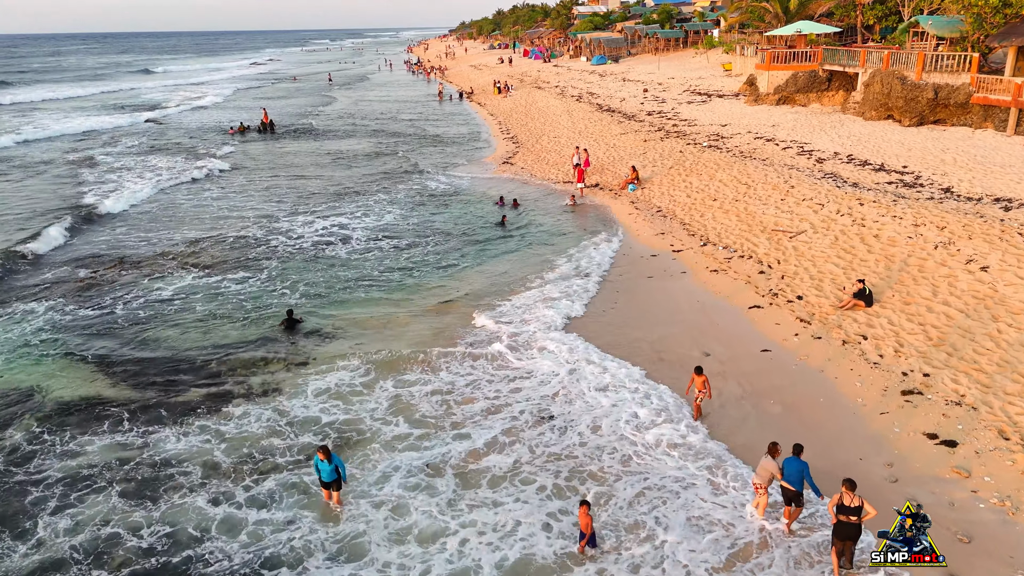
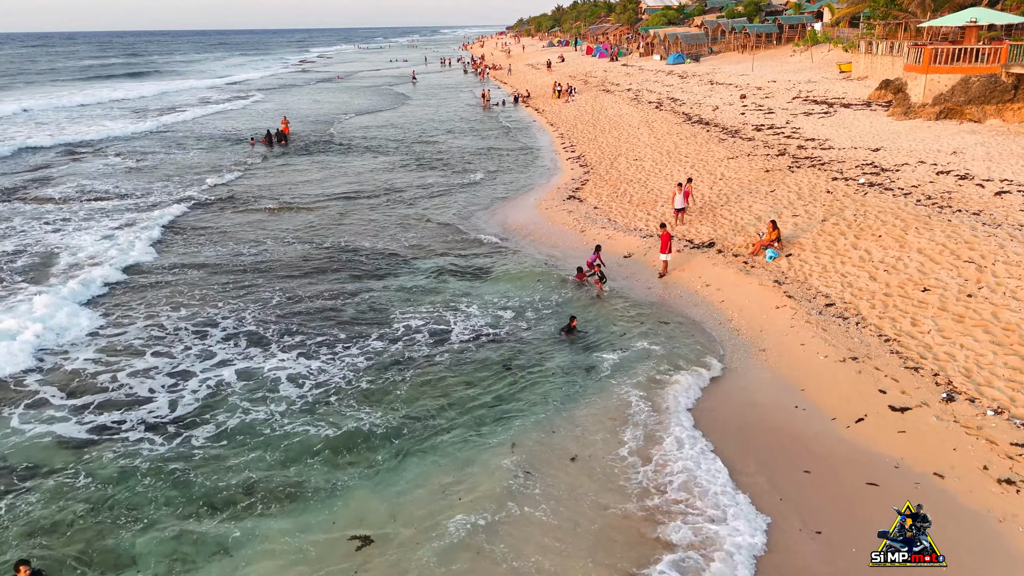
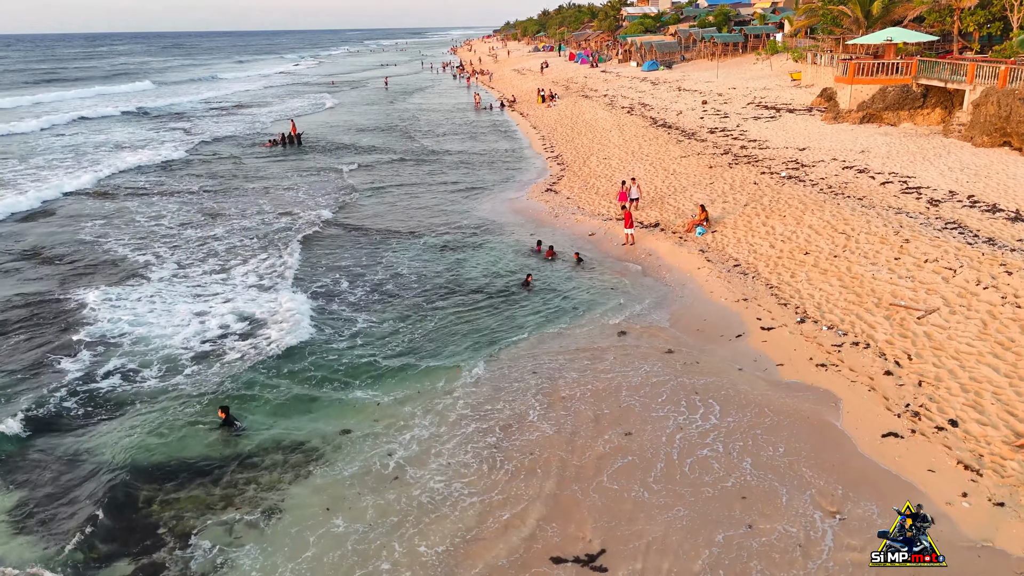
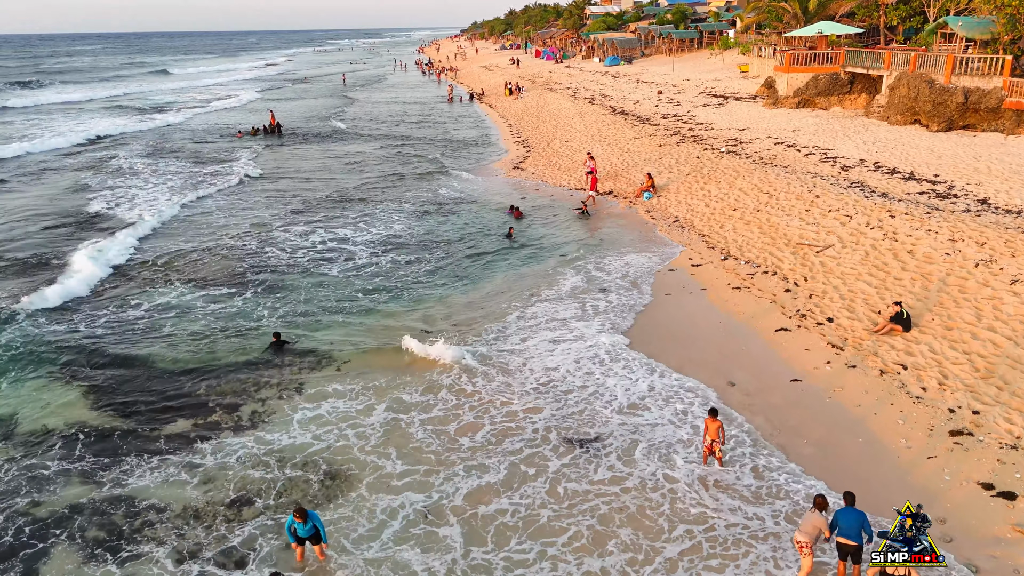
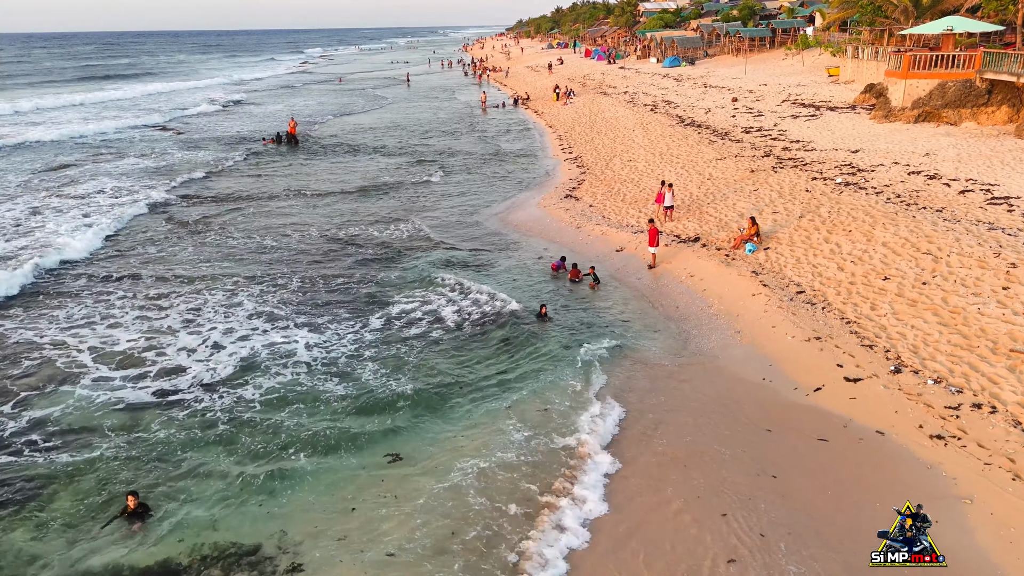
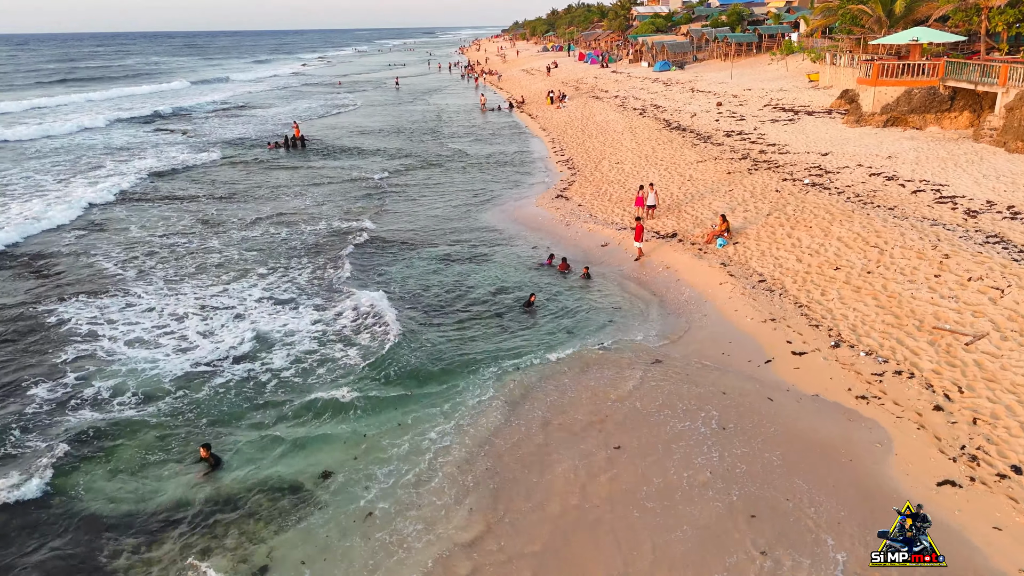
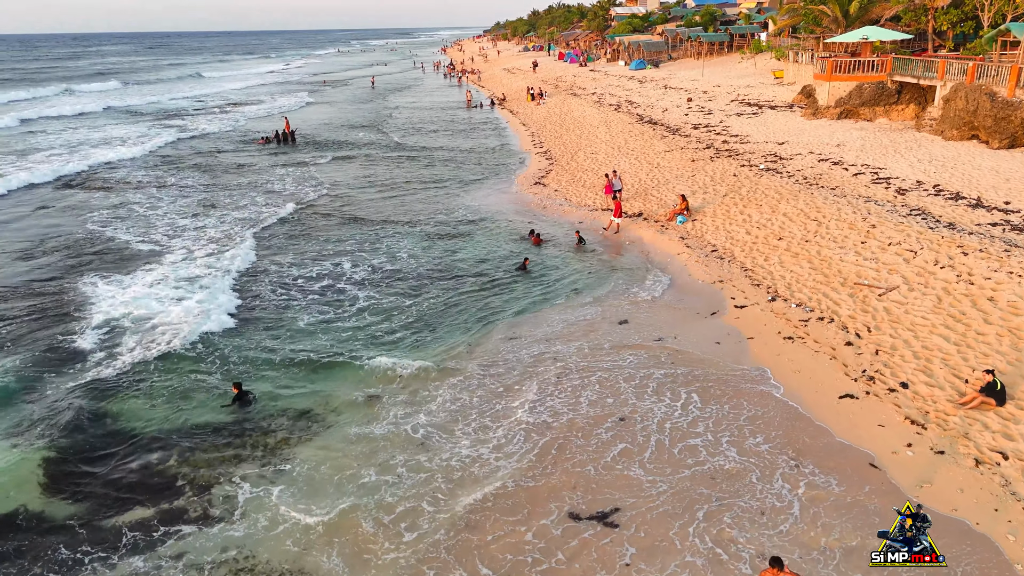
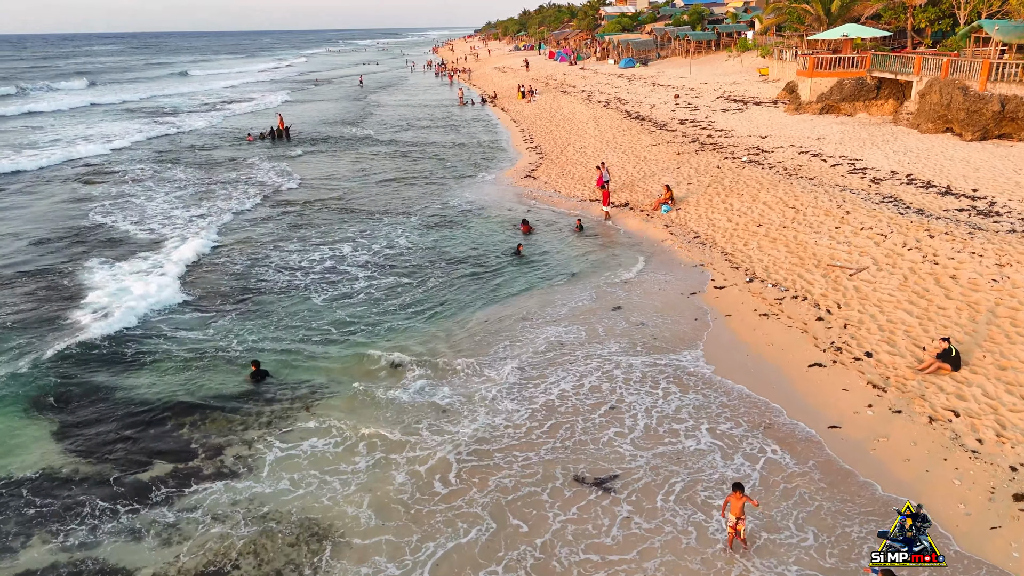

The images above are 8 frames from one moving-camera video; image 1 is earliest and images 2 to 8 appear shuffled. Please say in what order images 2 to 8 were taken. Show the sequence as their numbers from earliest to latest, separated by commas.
4, 8, 7, 3, 6, 5, 2
